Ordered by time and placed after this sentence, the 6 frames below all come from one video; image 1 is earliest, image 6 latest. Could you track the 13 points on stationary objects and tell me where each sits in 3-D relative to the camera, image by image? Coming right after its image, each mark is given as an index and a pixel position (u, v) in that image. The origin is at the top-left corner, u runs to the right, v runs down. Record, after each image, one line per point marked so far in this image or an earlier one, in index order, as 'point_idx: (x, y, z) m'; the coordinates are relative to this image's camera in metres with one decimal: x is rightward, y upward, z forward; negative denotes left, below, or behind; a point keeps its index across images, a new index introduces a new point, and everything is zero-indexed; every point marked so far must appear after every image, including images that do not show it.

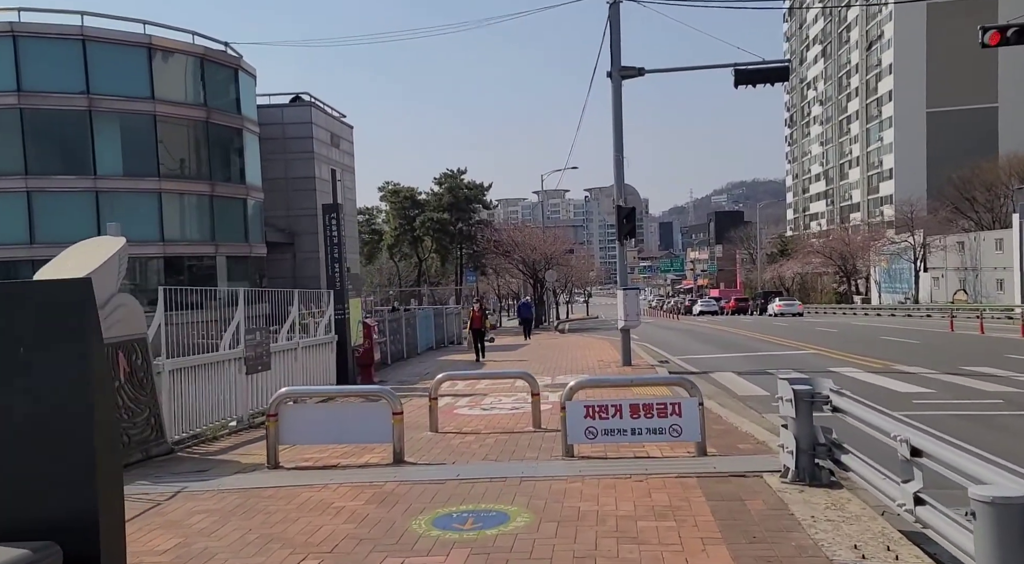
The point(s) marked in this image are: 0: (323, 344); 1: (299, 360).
0: (-3.1, -1.0, +14.7) m
1: (-3.2, -1.2, +13.6) m
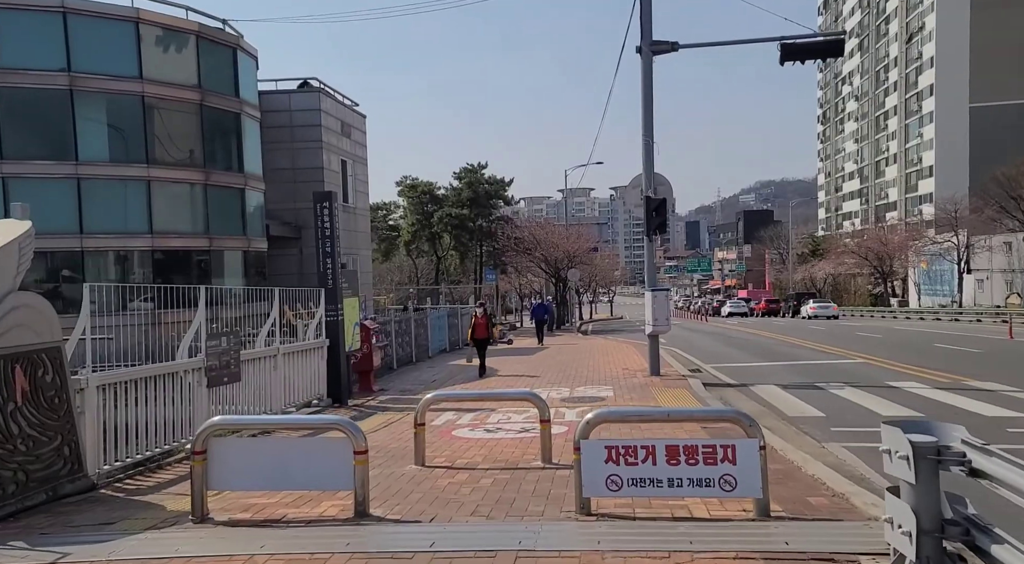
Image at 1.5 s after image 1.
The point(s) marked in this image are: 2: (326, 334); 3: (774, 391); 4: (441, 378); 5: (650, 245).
0: (-2.9, -1.0, +12.9) m
1: (-3.1, -1.2, +11.9) m
2: (-2.8, -0.8, +13.6) m
3: (+4.2, -1.8, +14.6) m
4: (-1.3, -1.8, +16.8) m
5: (+2.6, +0.7, +16.7) m
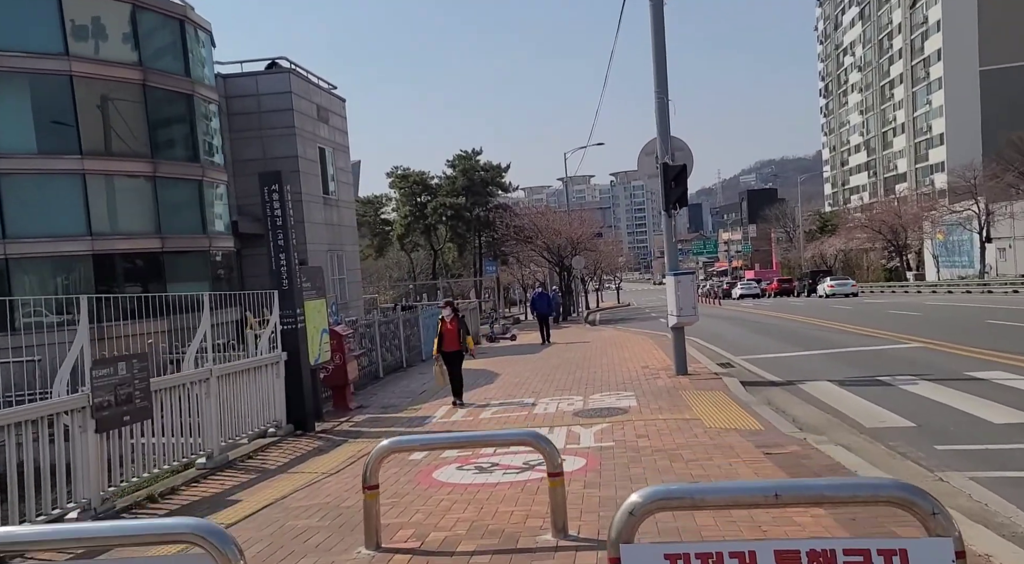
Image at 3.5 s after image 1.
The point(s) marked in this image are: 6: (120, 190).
0: (-2.9, -1.0, +10.5) m
1: (-3.1, -1.2, +9.4) m
2: (-2.8, -0.8, +11.1) m
3: (+4.3, -1.5, +12.0) m
4: (-1.3, -1.7, +14.3) m
5: (+2.5, +1.0, +14.2) m
6: (-8.4, +2.0, +19.5) m
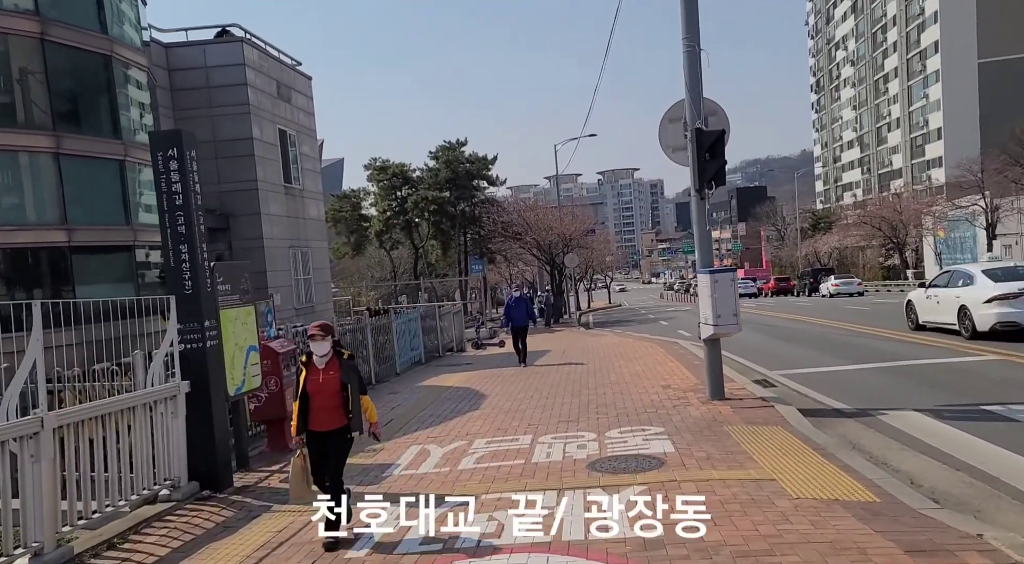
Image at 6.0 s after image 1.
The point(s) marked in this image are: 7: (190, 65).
0: (-3.0, -1.0, +7.3) m
1: (-3.1, -1.2, +6.3) m
2: (-2.9, -0.8, +8.0) m
3: (+4.2, -1.5, +9.0) m
4: (-1.4, -1.7, +11.2) m
5: (+2.3, +1.0, +11.1) m
6: (-8.6, +1.9, +16.3) m
7: (-6.9, +4.7, +19.3) m
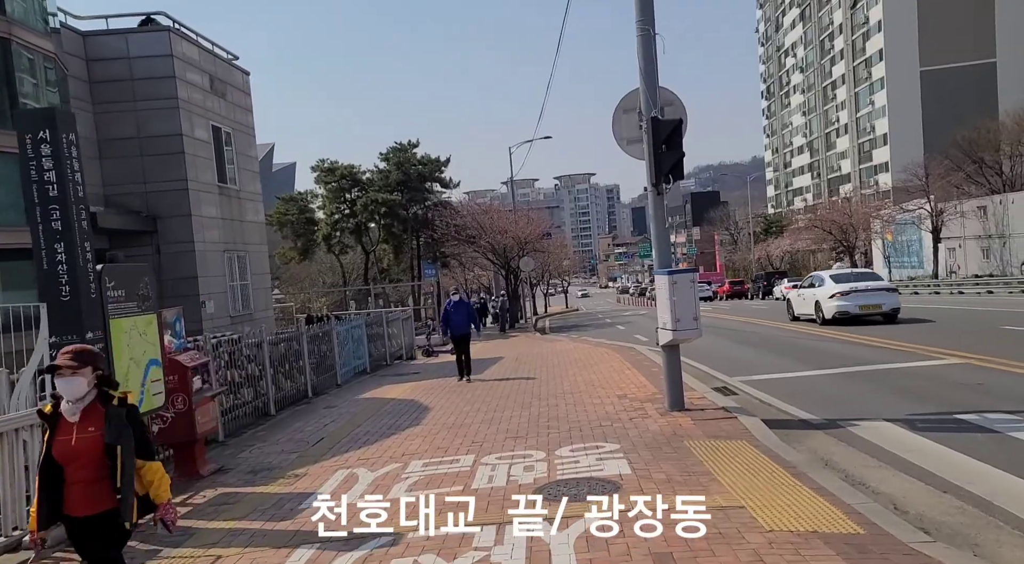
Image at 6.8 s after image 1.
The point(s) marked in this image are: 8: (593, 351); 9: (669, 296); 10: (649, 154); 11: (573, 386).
0: (-3.4, -1.0, +6.3) m
1: (-3.5, -1.2, +5.2) m
2: (-3.4, -0.8, +6.9) m
3: (+3.6, -1.5, +8.3) m
4: (-2.1, -1.8, +10.2) m
5: (+1.7, +0.9, +10.3) m
6: (-9.5, +1.8, +15.0) m
7: (-8.0, +4.5, +18.1) m
8: (+1.8, -1.5, +19.9) m
9: (+1.8, -0.2, +10.1) m
10: (+1.6, +1.5, +10.3) m
11: (+0.9, -1.5, +13.4) m
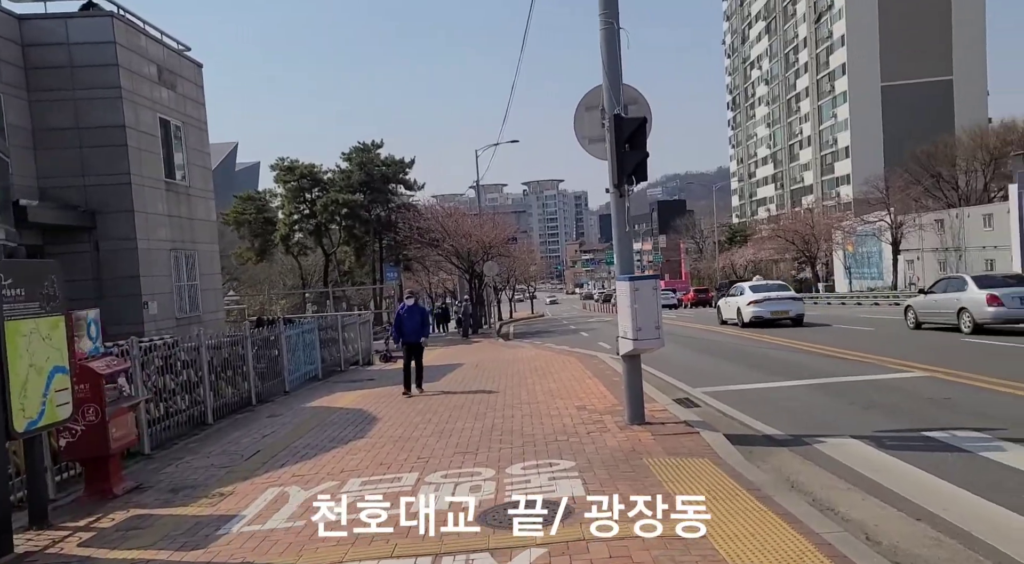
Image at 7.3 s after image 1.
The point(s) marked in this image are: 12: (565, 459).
0: (-3.8, -1.0, +5.5) m
1: (-3.9, -1.2, +4.5) m
2: (-3.8, -0.8, +6.2) m
3: (+3.1, -1.6, +7.8) m
4: (-2.6, -1.8, +9.5) m
5: (+1.2, +0.9, +9.8) m
6: (-10.1, +1.9, +14.1) m
7: (-8.7, +4.6, +17.2) m
8: (+0.9, -1.6, +19.3) m
9: (+1.2, -0.2, +9.6) m
10: (+1.1, +1.4, +9.7) m
11: (+0.3, -1.6, +12.8) m
12: (+0.5, -1.6, +8.3) m
